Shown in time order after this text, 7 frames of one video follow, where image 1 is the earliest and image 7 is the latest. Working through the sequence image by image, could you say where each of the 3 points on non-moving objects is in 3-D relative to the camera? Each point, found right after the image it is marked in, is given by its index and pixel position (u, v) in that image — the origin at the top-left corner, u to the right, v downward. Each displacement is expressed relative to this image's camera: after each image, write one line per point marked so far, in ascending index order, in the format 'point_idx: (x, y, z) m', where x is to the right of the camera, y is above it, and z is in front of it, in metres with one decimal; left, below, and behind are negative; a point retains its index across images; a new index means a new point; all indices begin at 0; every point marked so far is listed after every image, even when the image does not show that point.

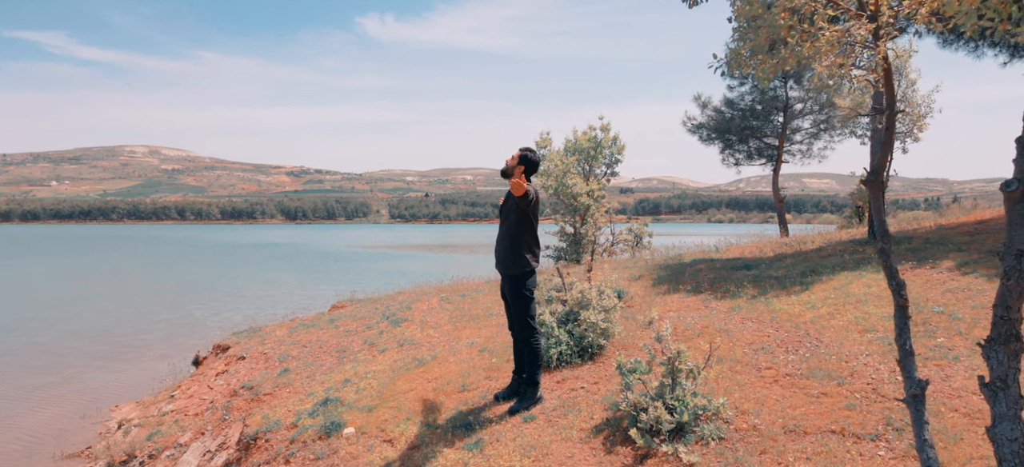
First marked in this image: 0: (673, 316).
0: (+2.8, -1.4, +10.7) m
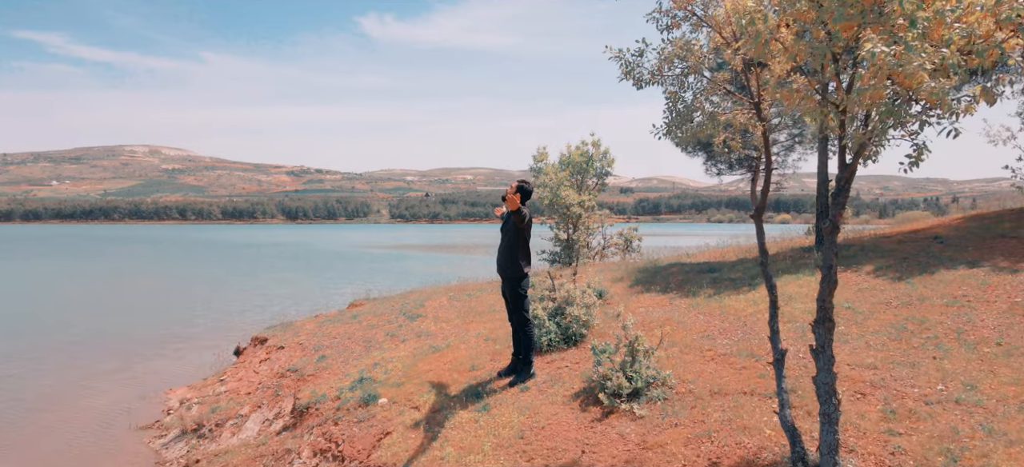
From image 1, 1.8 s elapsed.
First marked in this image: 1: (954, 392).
0: (+2.8, -1.6, +13.2) m
1: (+5.6, -2.0, +7.8) m
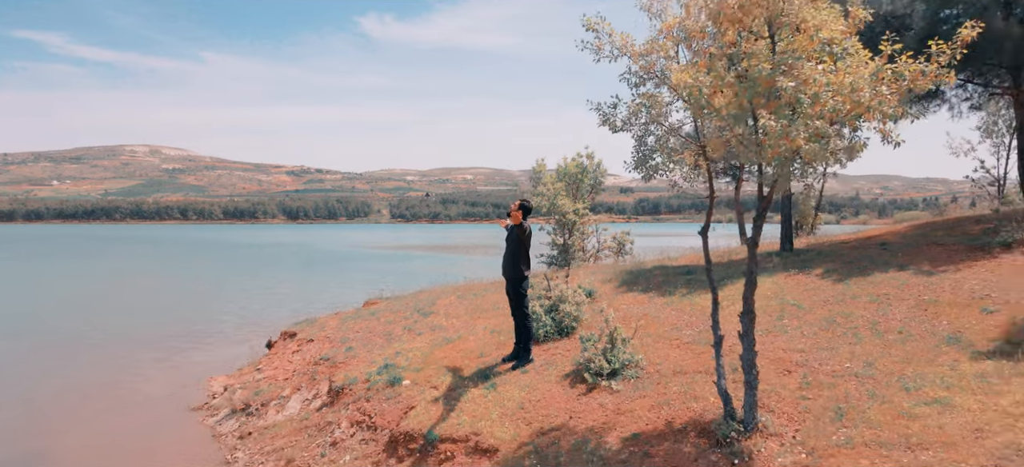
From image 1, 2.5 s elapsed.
0: (+2.8, -1.9, +15.5) m
1: (+5.6, -2.2, +10.1) m
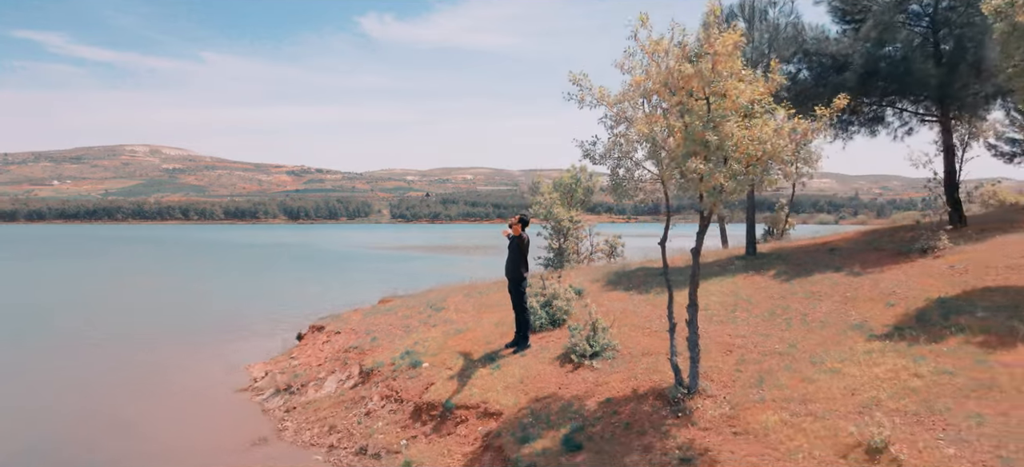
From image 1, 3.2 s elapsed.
0: (+2.8, -2.1, +18.4) m
1: (+5.6, -2.4, +13.0) m
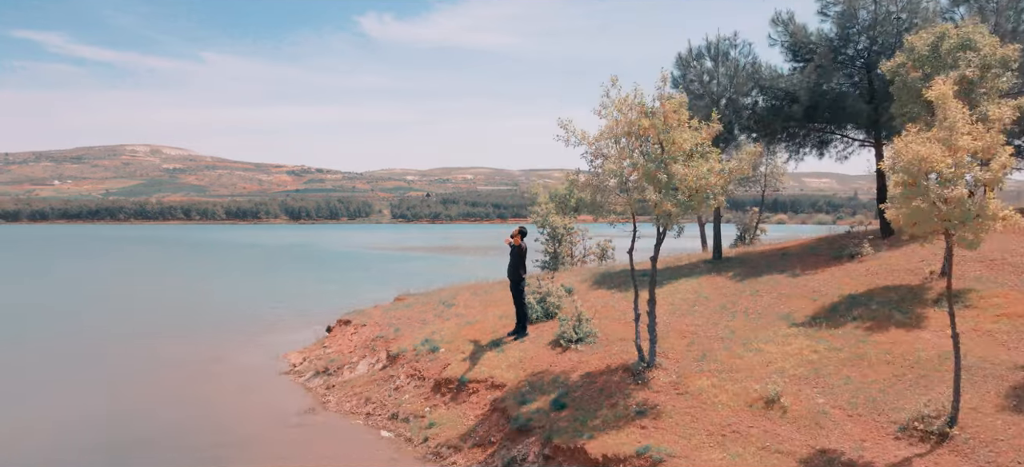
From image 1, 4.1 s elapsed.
0: (+2.9, -2.4, +22.1) m
1: (+5.7, -2.7, +16.7) m
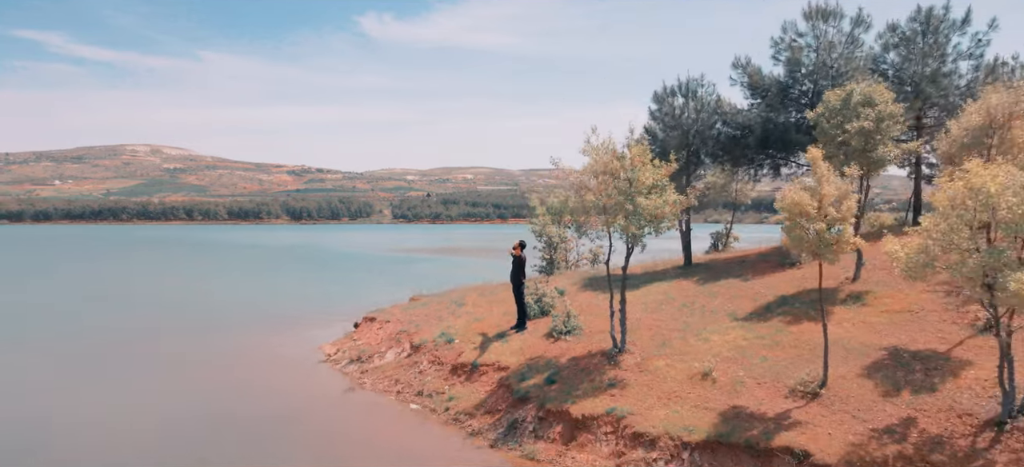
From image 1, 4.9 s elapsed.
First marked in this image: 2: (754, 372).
0: (+3.0, -2.8, +26.6) m
1: (+5.8, -3.2, +21.2) m
2: (+6.5, -3.8, +16.7) m
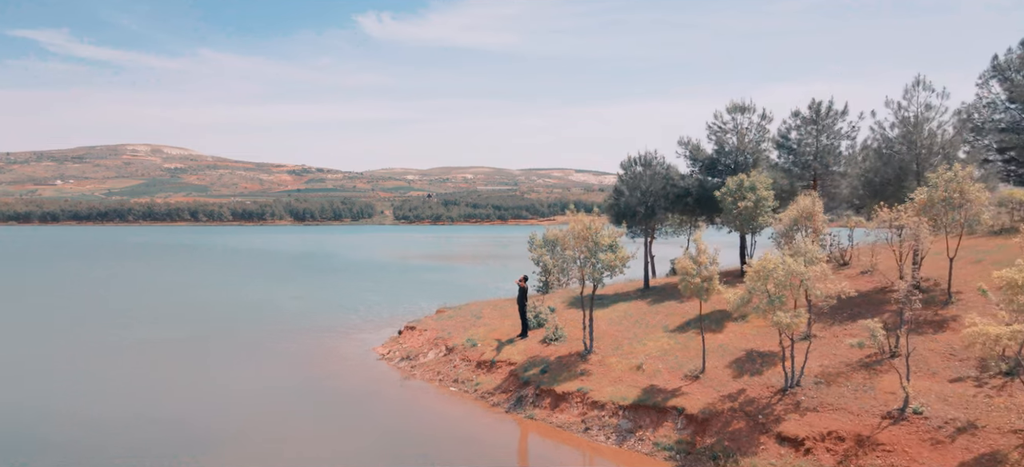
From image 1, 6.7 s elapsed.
0: (+3.3, -4.9, +37.3) m
1: (+6.1, -5.2, +31.9) m
2: (+6.9, -5.8, +27.4) m
